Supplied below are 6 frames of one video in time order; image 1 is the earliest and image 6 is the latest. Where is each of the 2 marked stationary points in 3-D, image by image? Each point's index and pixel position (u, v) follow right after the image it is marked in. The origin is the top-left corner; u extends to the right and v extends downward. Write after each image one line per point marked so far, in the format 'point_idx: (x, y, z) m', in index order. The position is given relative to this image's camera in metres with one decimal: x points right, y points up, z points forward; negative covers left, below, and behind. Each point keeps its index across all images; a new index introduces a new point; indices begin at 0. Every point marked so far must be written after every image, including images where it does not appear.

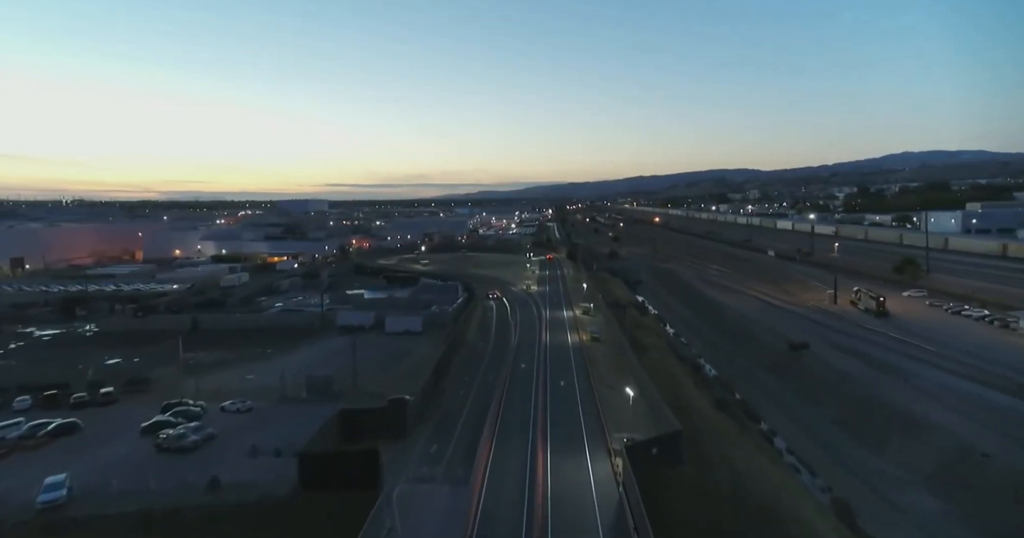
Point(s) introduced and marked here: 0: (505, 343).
0: (-0.2, -1.9, +15.9) m
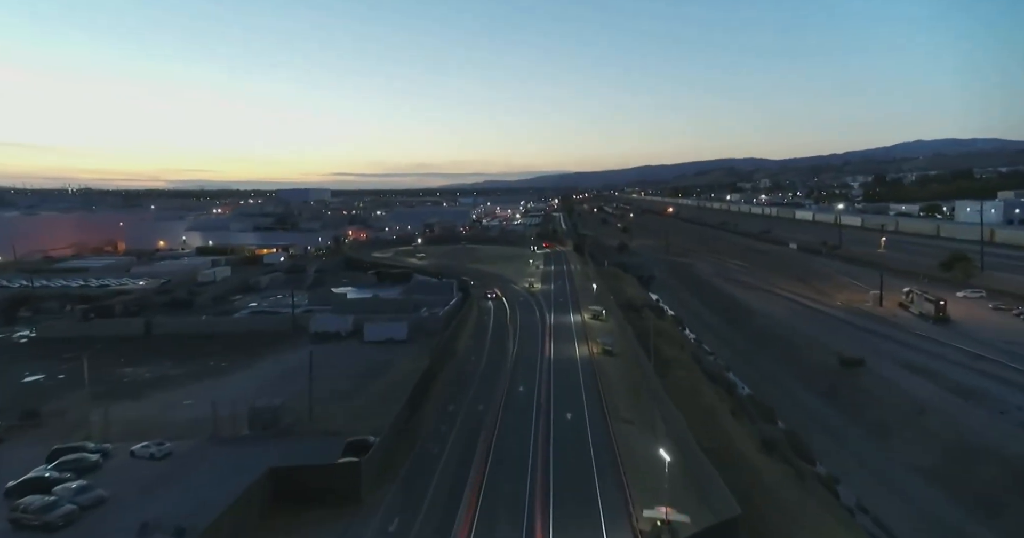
0: (-0.2, -1.9, +13.6) m
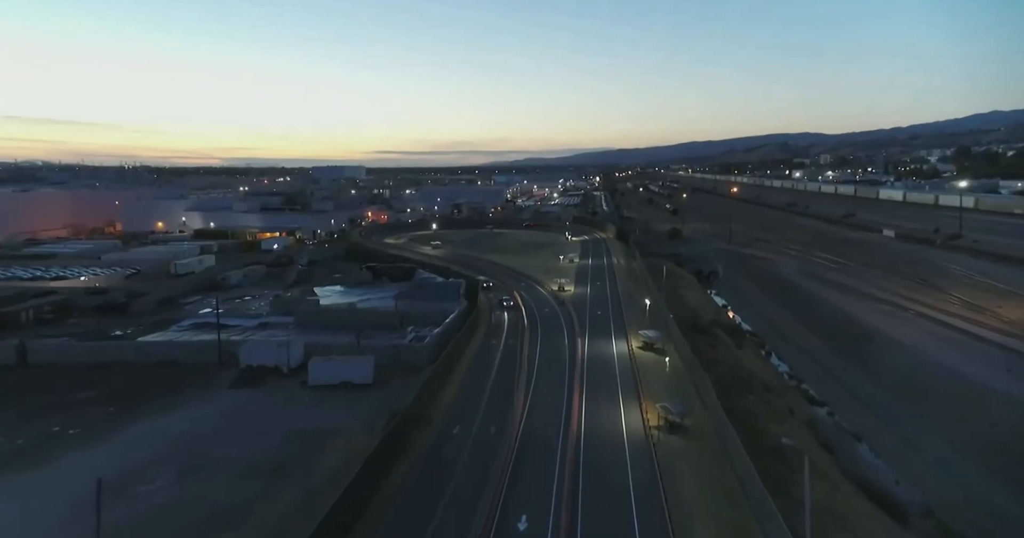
0: (-0.1, -2.1, +8.7) m
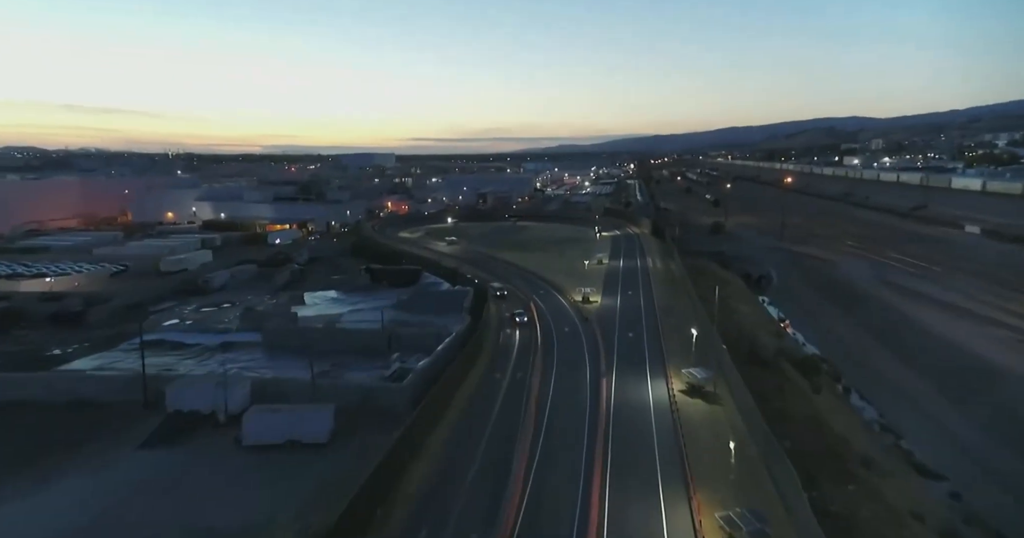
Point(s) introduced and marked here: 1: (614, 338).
0: (-0.2, -2.4, +6.0) m
1: (+1.9, -1.3, +11.6) m
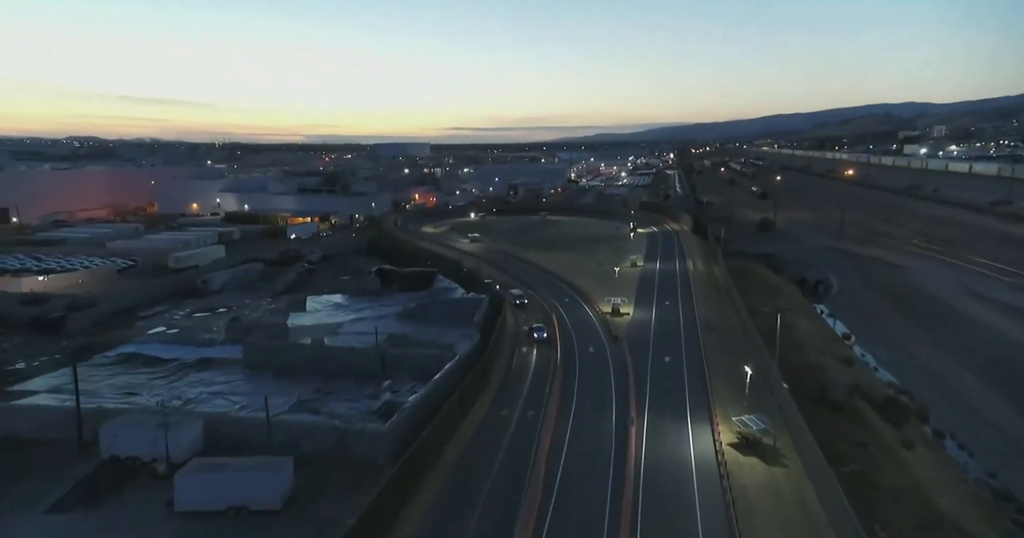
0: (-0.3, -2.7, +4.3) m
1: (+2.1, -1.5, +9.8) m
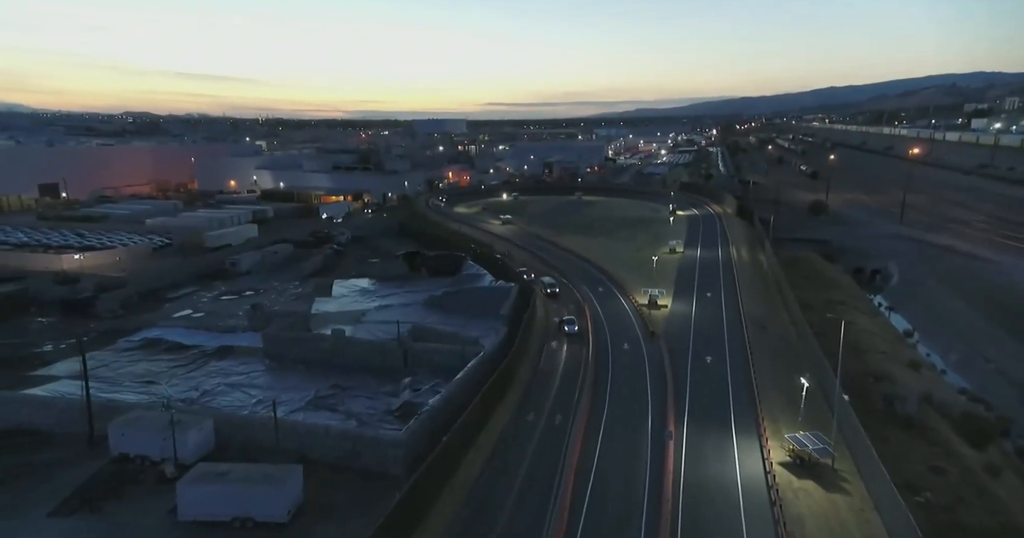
0: (-0.2, -2.8, +3.9) m
1: (+2.5, -1.4, +9.1) m
